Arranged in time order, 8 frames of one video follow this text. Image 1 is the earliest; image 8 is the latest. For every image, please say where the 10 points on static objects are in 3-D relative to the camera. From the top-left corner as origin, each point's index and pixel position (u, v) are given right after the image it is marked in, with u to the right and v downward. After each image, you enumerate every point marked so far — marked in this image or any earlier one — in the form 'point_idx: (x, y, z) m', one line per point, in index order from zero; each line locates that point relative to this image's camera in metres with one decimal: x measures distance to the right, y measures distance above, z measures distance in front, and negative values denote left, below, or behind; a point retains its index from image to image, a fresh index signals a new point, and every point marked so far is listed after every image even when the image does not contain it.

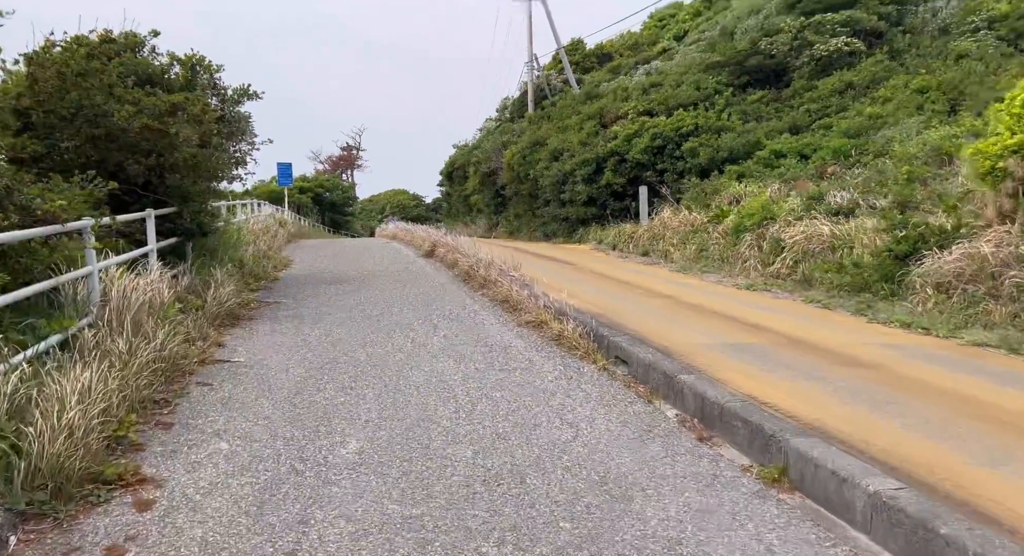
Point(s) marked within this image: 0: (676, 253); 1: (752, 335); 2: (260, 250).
0: (+2.8, +0.4, +12.9) m
1: (+2.0, -0.5, +6.5) m
2: (-4.3, +0.4, +13.0) m
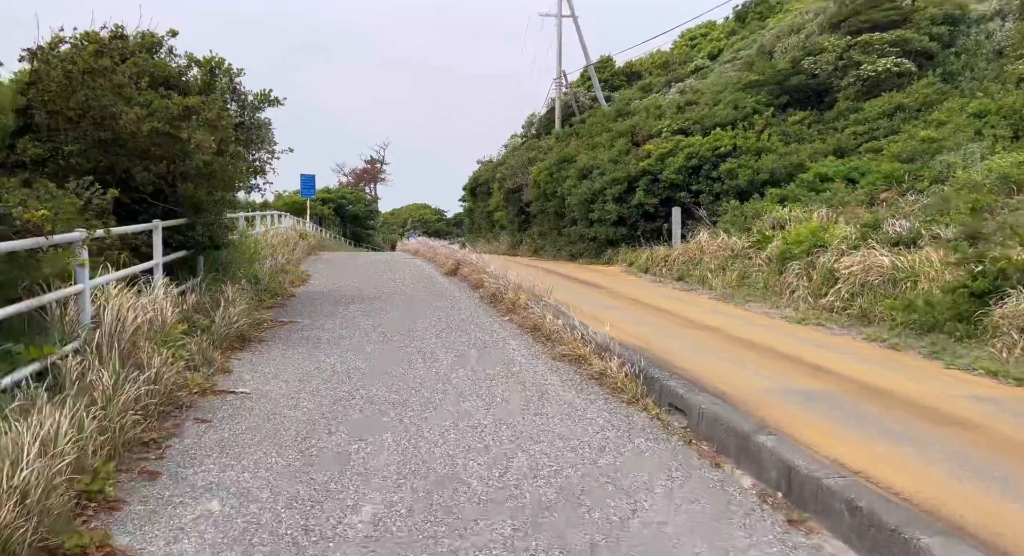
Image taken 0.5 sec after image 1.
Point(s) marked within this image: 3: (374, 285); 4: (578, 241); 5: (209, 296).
0: (+3.2, 0.0, +12.1) m
1: (+2.3, -0.8, +5.8) m
2: (-3.8, +0.2, +12.5) m
3: (-2.2, -0.1, +12.0) m
4: (+1.7, +0.9, +19.7) m
5: (-3.0, -0.2, +7.5) m
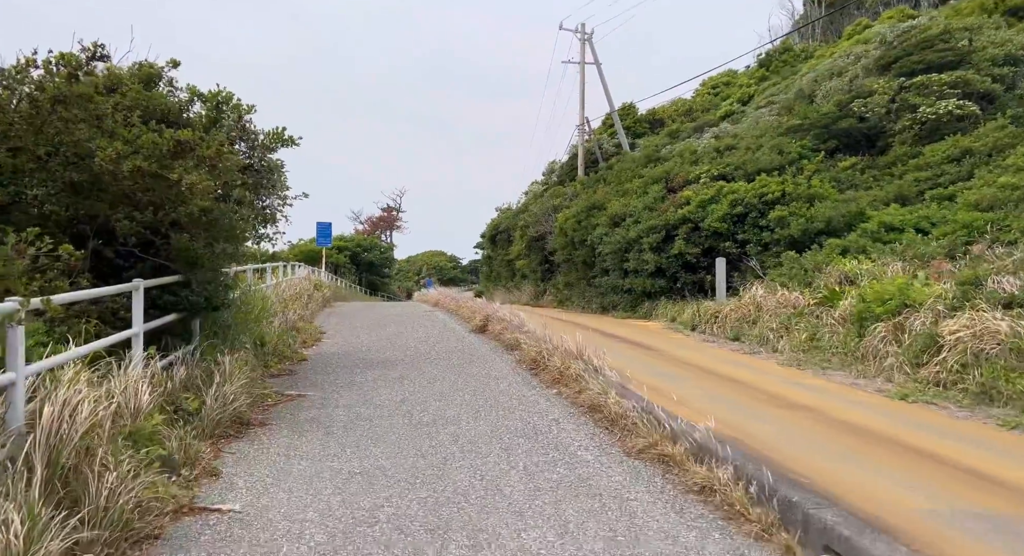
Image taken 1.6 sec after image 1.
0: (+3.7, -0.9, +10.8) m
1: (+2.7, -1.2, +4.4) m
2: (-3.3, -0.7, +11.2) m
3: (-1.7, -1.0, +10.8) m
4: (+2.4, -0.4, +18.4) m
5: (-2.5, -0.7, +6.3) m
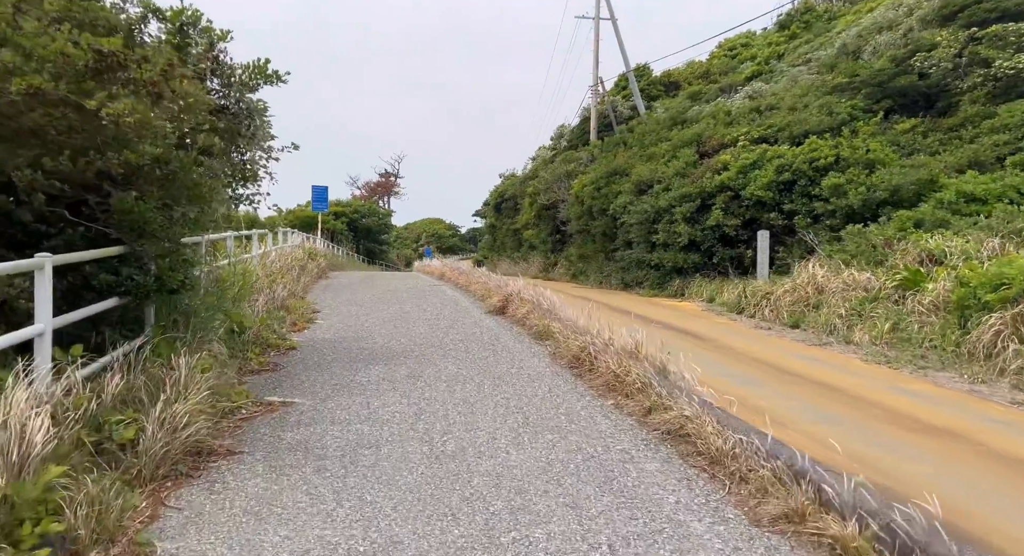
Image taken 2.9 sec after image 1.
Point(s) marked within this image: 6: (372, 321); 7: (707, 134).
0: (+4.1, -0.6, +9.2) m
1: (+3.0, -1.2, +2.8) m
2: (-3.0, -0.3, +9.6) m
3: (-1.4, -0.6, +9.1) m
4: (+2.7, +0.2, +16.8) m
5: (-2.2, -0.6, +4.6) m
6: (-1.8, -0.6, +10.0) m
7: (+4.3, +3.2, +17.1) m
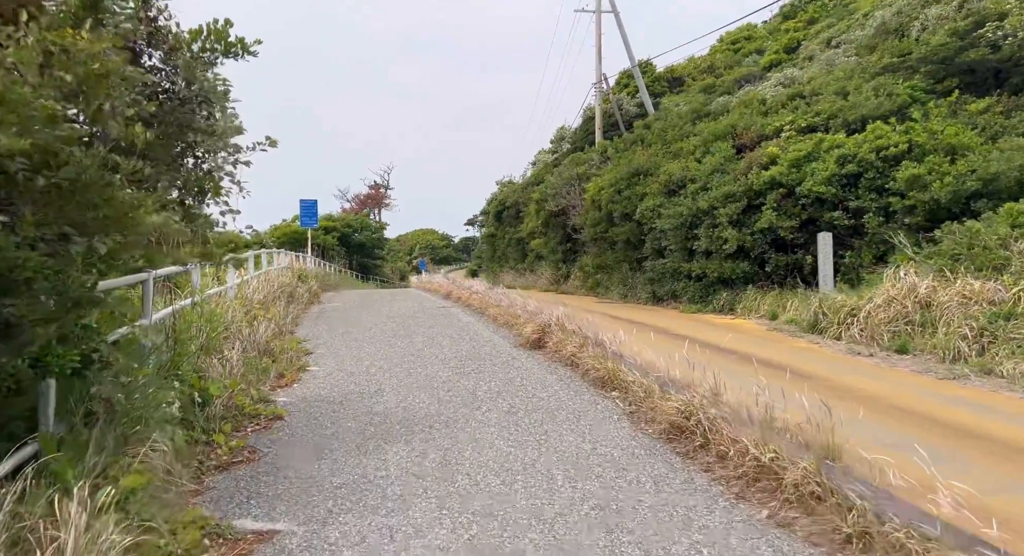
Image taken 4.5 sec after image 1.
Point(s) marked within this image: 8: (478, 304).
0: (+4.5, -0.8, +7.2) m
1: (+3.5, -1.3, +0.8) m
2: (-2.6, -0.7, +7.6) m
3: (-0.9, -0.9, +7.1) m
4: (+3.0, 0.0, +14.8) m
5: (-1.7, -0.9, +2.6) m
6: (-1.4, -0.9, +8.0) m
7: (+4.5, +3.0, +15.2) m
8: (-0.6, -0.4, +13.2) m
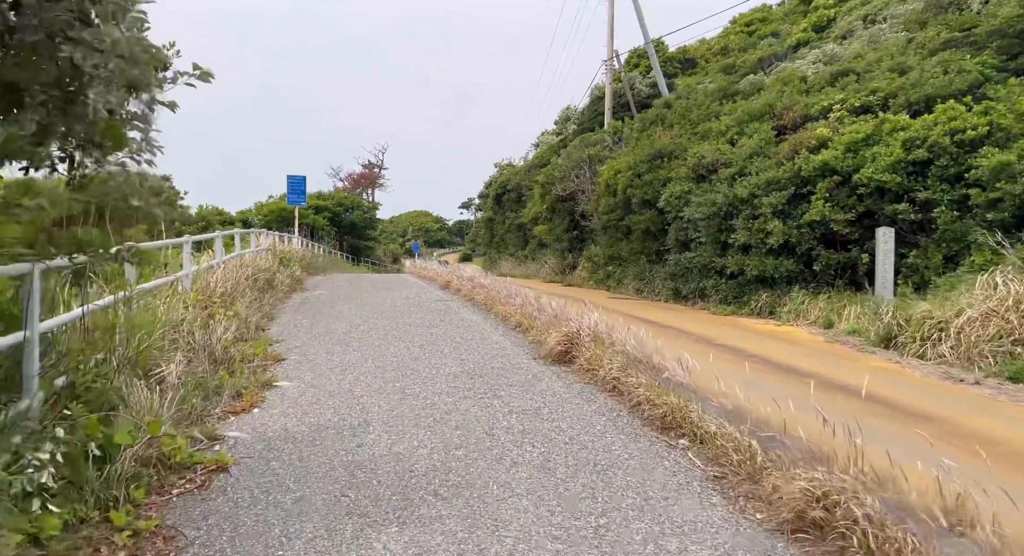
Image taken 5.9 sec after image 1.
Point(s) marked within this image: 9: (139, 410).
0: (+4.7, -0.9, +5.6) m
1: (+3.8, -1.5, -0.8) m
2: (-2.4, -0.6, +5.9) m
3: (-0.7, -0.9, +5.5) m
4: (+3.1, 0.0, +13.2) m
5: (-1.5, -0.9, +1.0) m
6: (-1.2, -0.9, +6.3) m
7: (+4.7, +3.1, +13.5) m
8: (-0.4, -0.3, +11.5) m
9: (-2.1, -0.7, +4.4) m
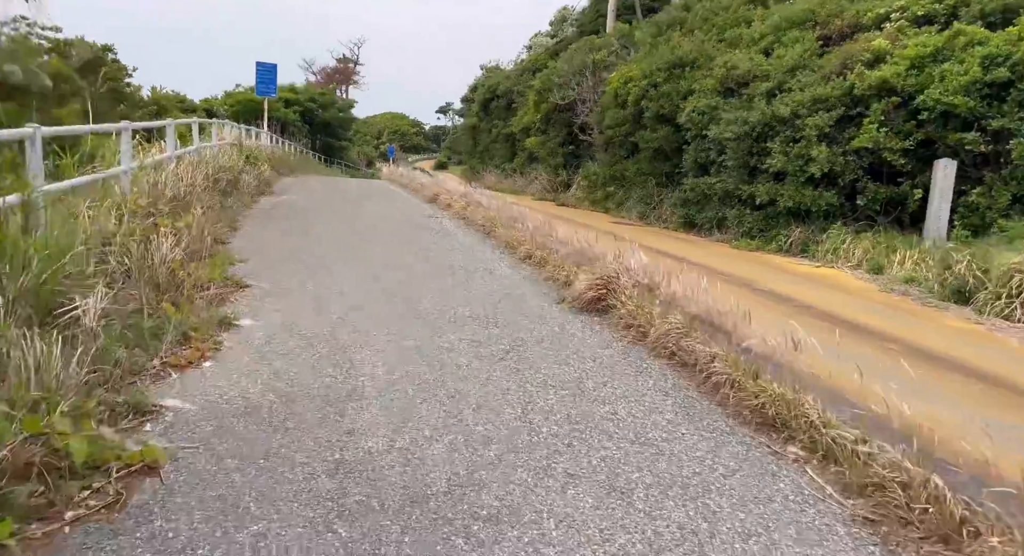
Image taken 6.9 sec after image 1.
0: (+4.9, -0.7, +4.5) m
1: (+4.1, -2.1, -1.8) m
2: (-2.2, -0.1, +4.5) m
3: (-0.5, -0.5, +4.1) m
4: (+3.1, +1.1, +11.8) m
5: (-1.1, -1.0, -0.4) m
6: (-1.0, -0.3, +4.9) m
7: (+4.9, +4.1, +11.9) m
8: (-0.4, +0.8, +10.1) m
9: (-1.9, -0.4, +3.0) m
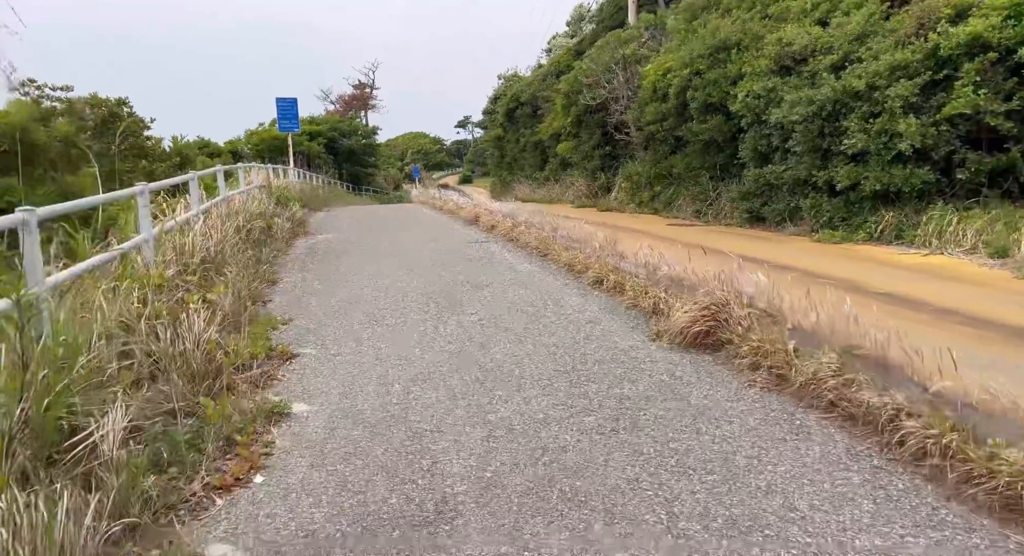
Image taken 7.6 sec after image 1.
0: (+5.4, -0.4, +3.4) m
1: (+4.5, -1.8, -2.9) m
2: (-1.7, -0.5, +3.7) m
3: (0.0, -0.8, +3.3) m
4: (+3.8, +1.2, +10.8) m
5: (-0.7, -1.3, -1.2) m
6: (-0.5, -0.7, +4.1) m
7: (+5.3, +4.3, +10.8) m
8: (+0.3, +0.5, +9.2) m
9: (-1.4, -0.8, +2.2) m
